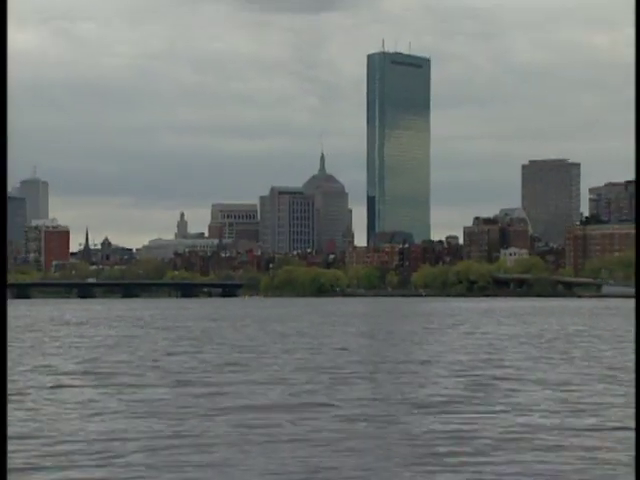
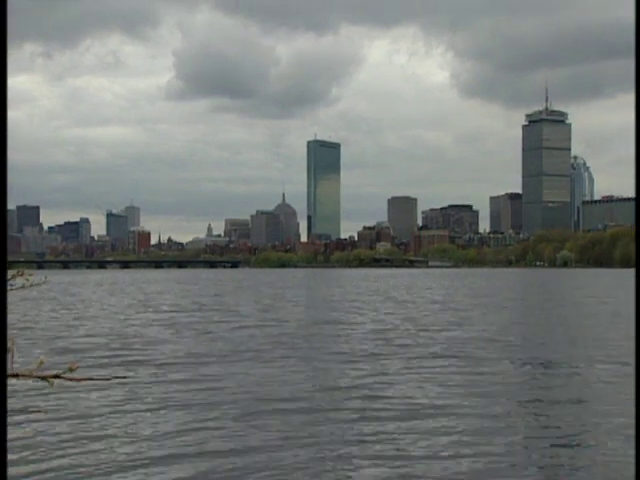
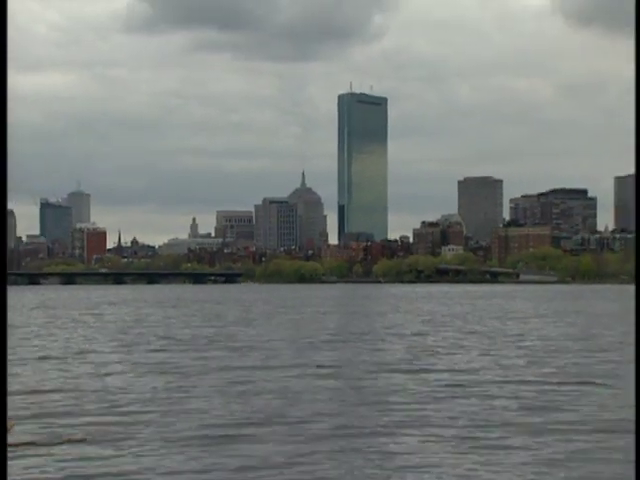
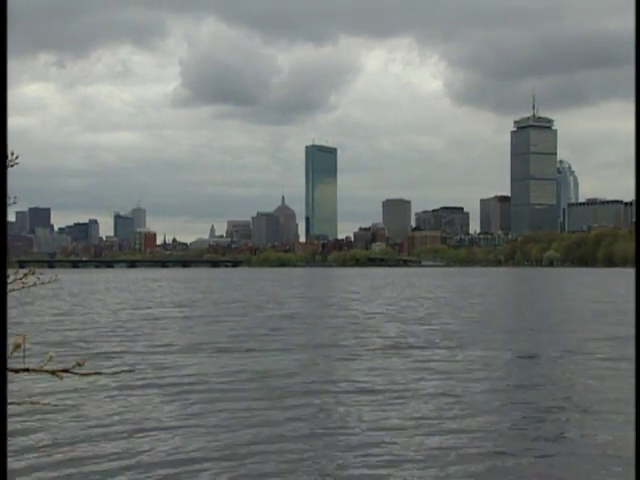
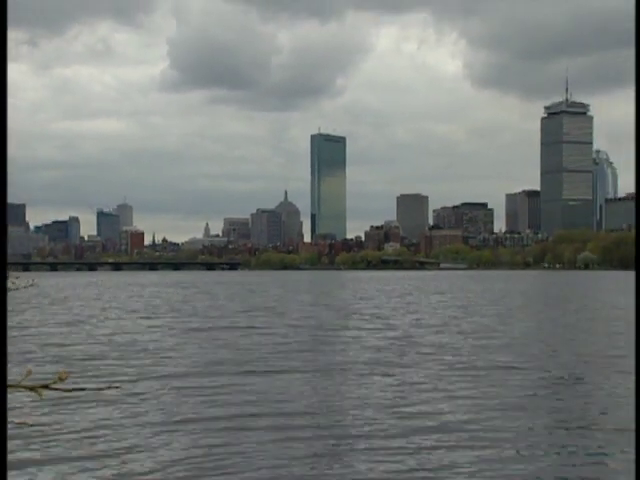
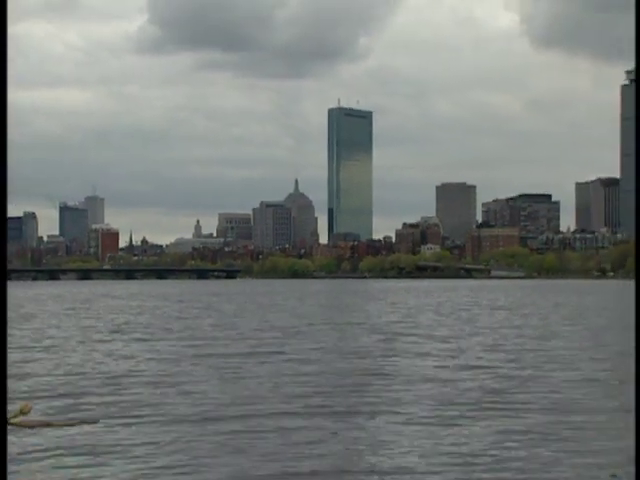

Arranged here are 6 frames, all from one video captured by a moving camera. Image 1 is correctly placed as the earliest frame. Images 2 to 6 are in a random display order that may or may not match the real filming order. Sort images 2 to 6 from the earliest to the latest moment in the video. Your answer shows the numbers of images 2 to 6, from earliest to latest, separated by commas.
3, 6, 5, 2, 4
